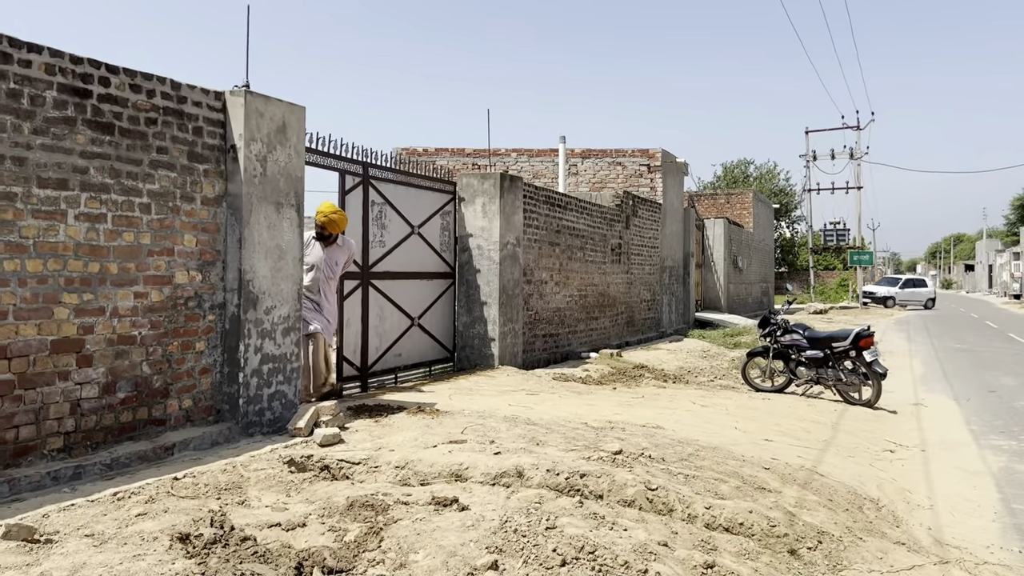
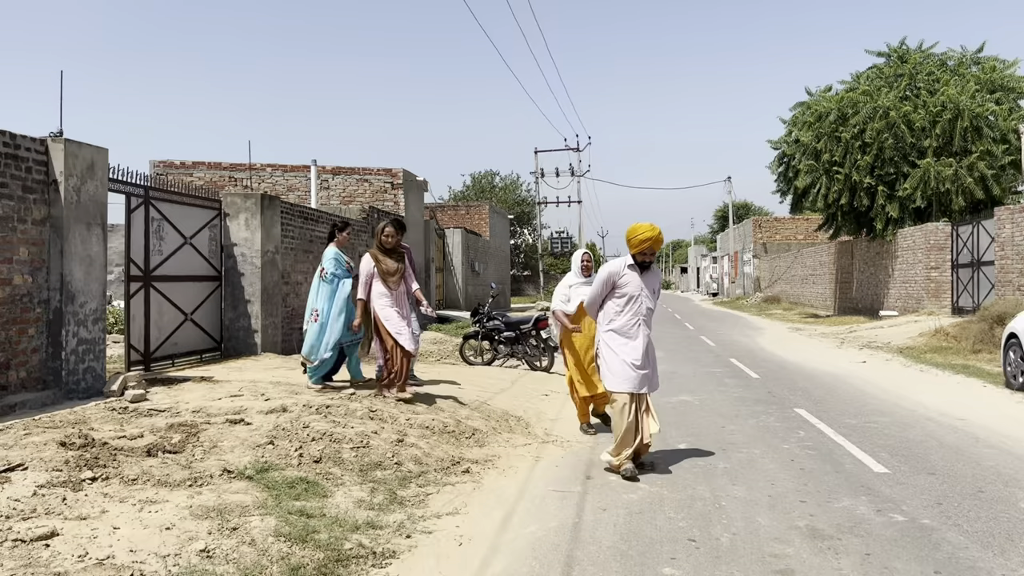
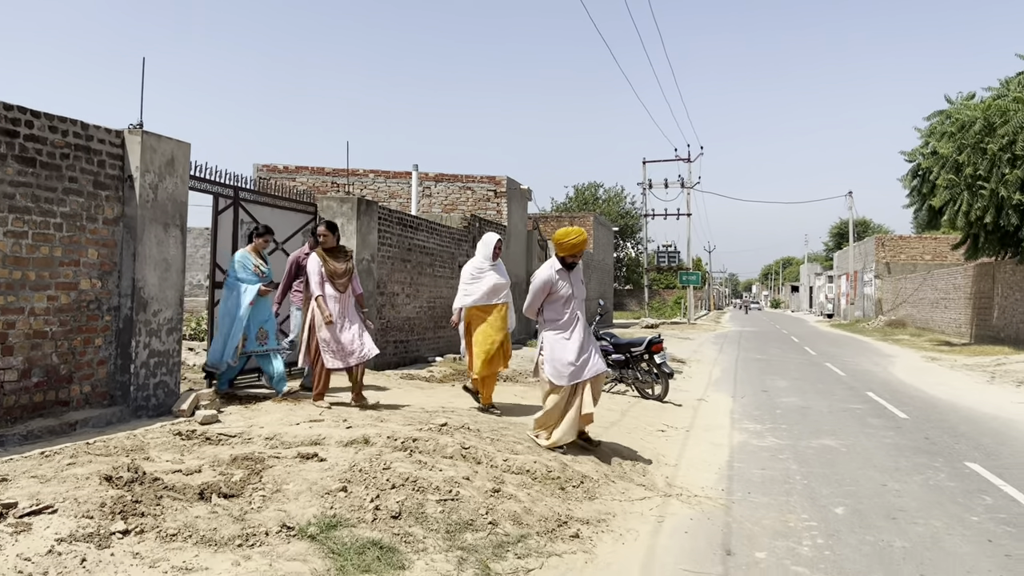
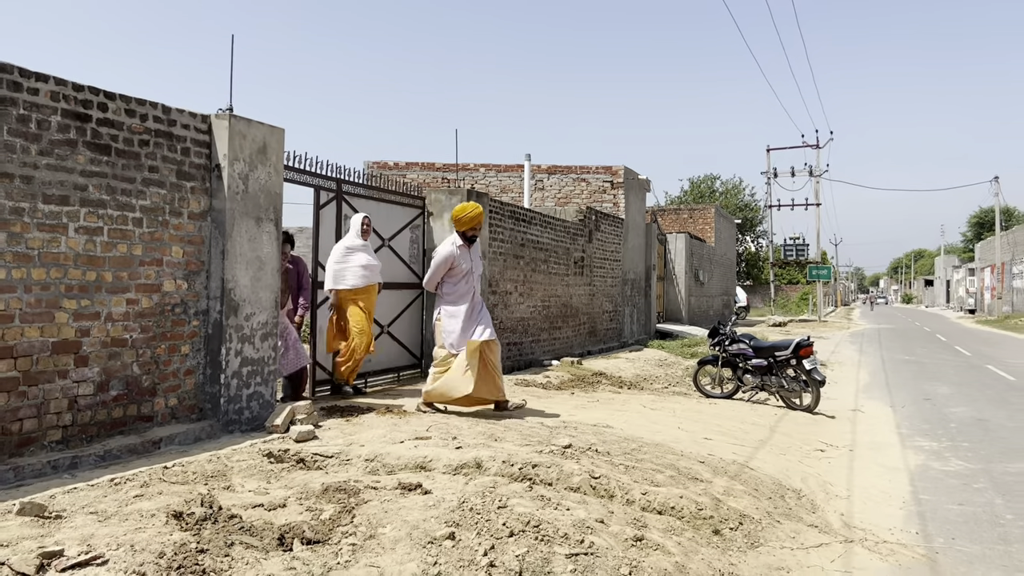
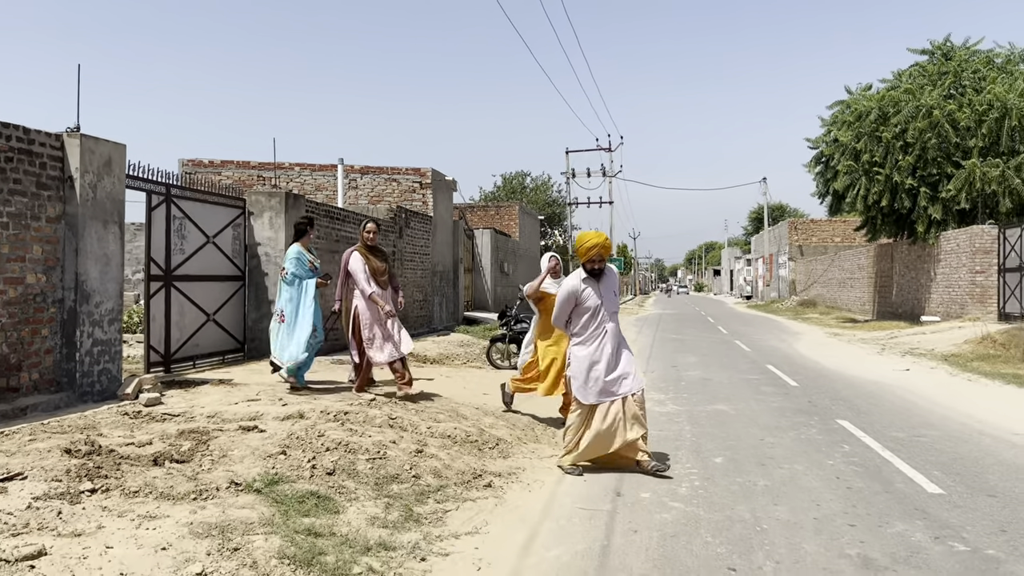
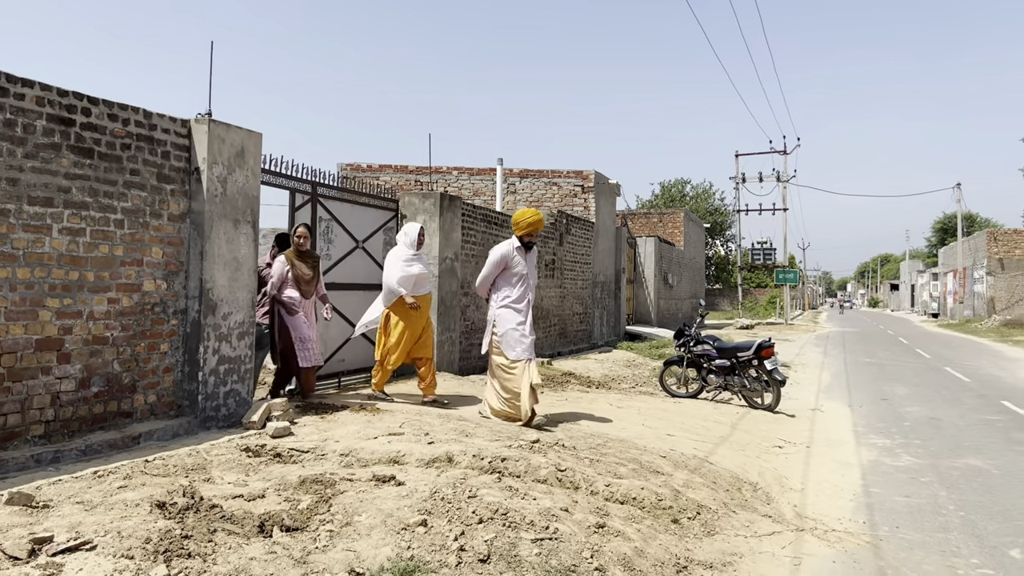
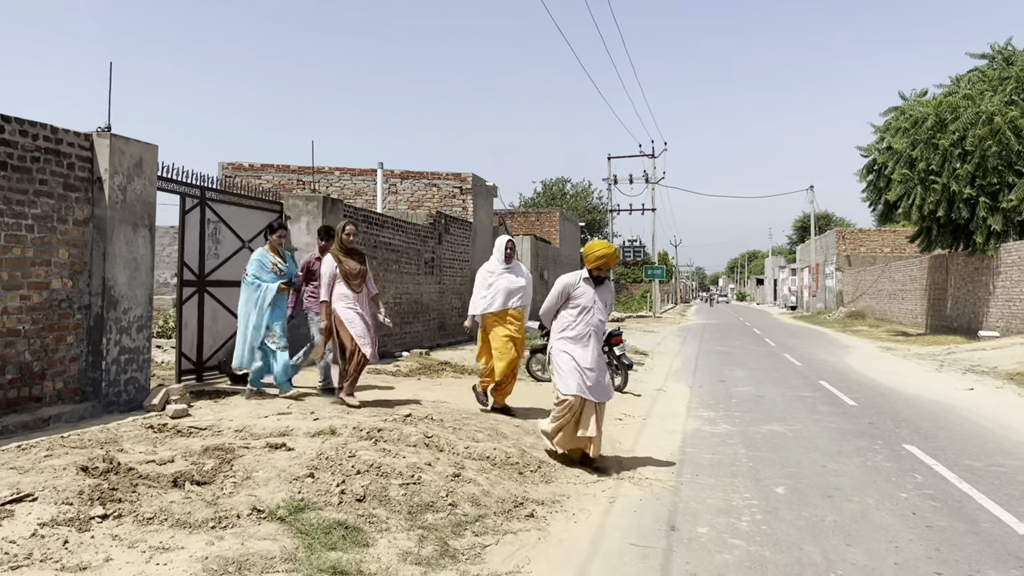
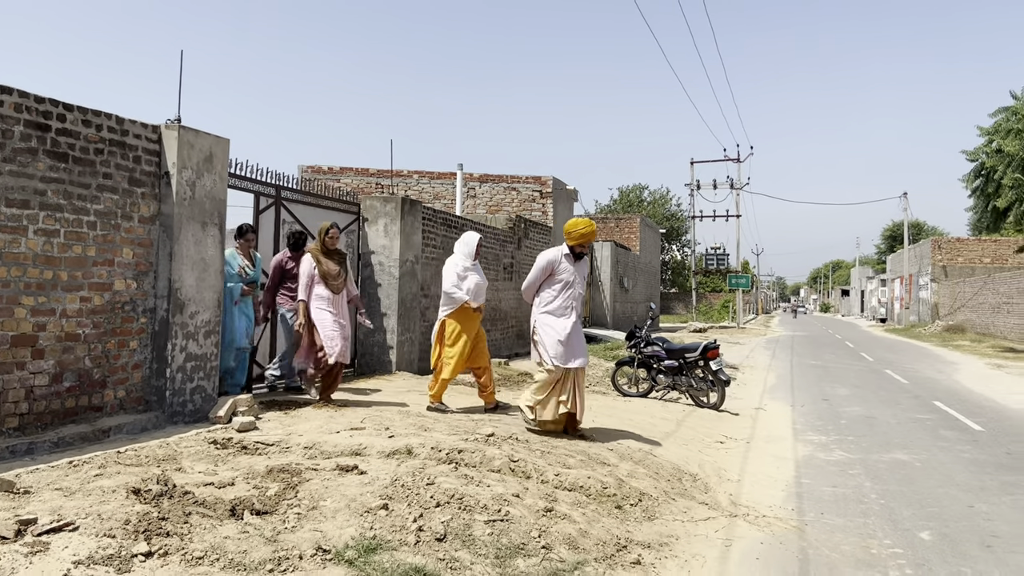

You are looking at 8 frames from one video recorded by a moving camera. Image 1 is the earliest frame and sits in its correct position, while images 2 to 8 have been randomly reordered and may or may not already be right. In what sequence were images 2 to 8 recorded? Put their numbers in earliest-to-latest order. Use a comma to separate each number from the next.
4, 6, 8, 3, 7, 5, 2
